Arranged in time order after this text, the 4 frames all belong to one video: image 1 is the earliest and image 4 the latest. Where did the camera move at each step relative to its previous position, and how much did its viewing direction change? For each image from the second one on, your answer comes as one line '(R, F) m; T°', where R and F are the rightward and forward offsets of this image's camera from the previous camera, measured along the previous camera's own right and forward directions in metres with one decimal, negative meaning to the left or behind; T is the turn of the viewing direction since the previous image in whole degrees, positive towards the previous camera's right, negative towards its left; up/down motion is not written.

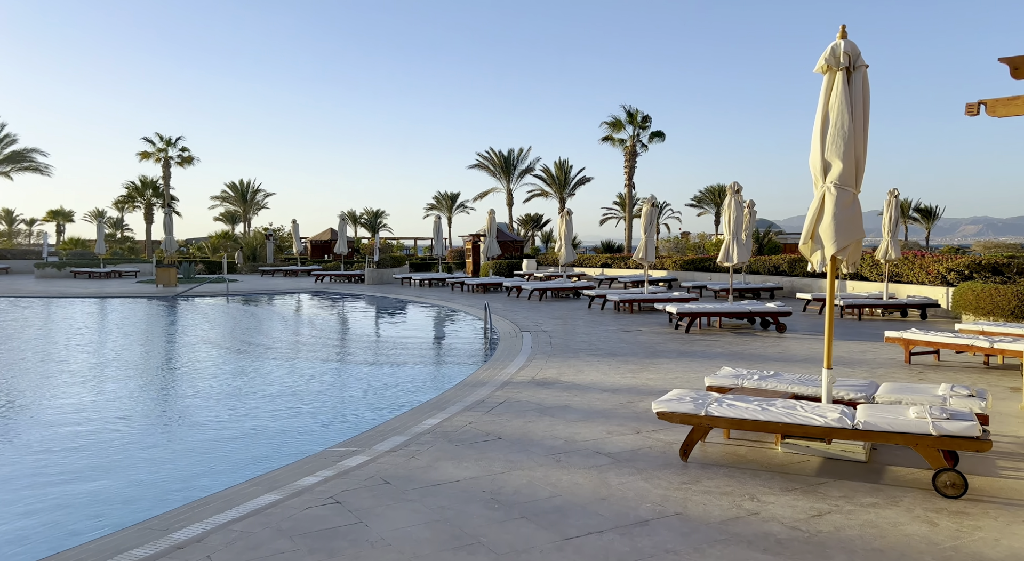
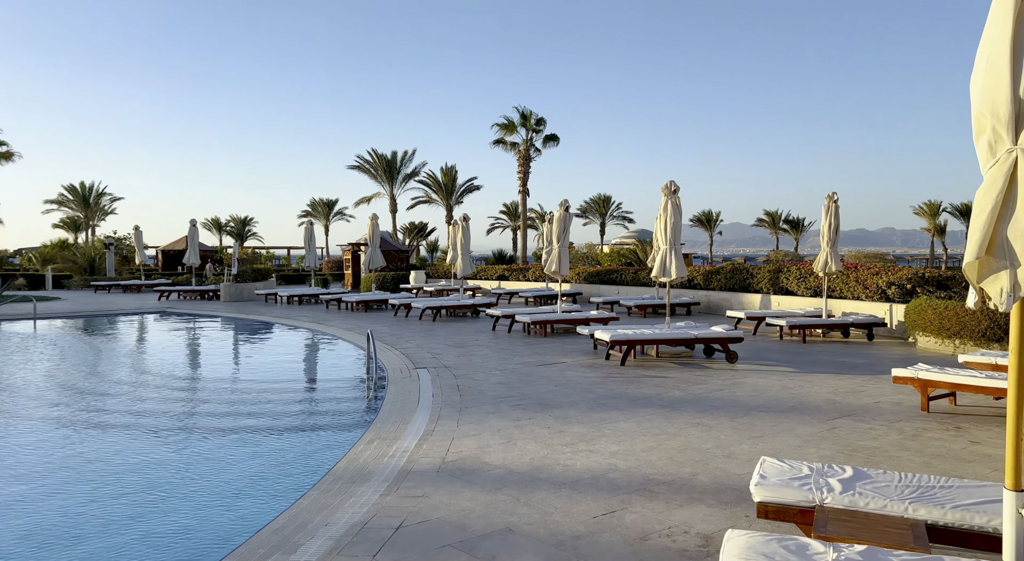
(-0.1, +2.8) m; +9°
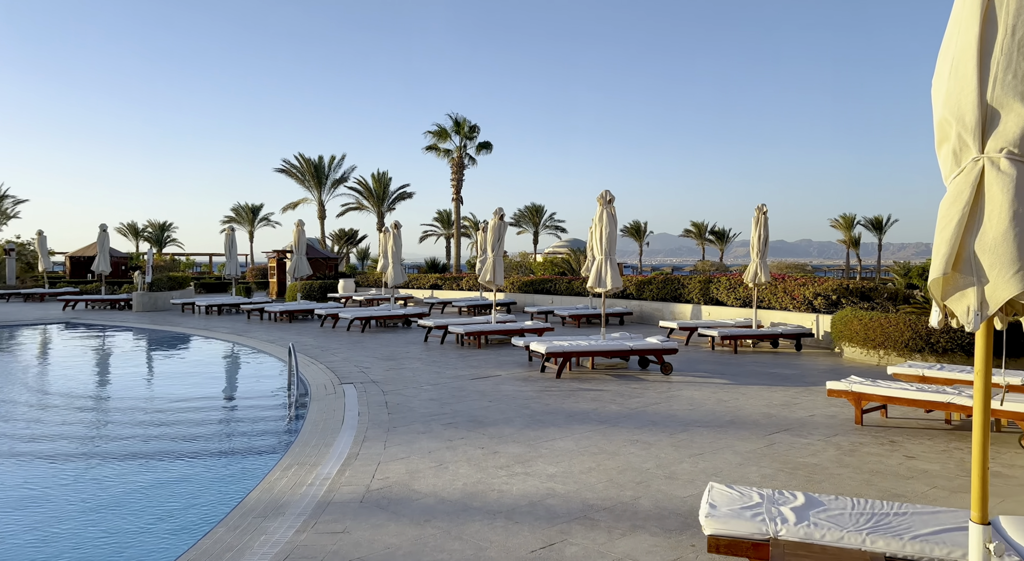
(0.0, +0.3) m; +5°
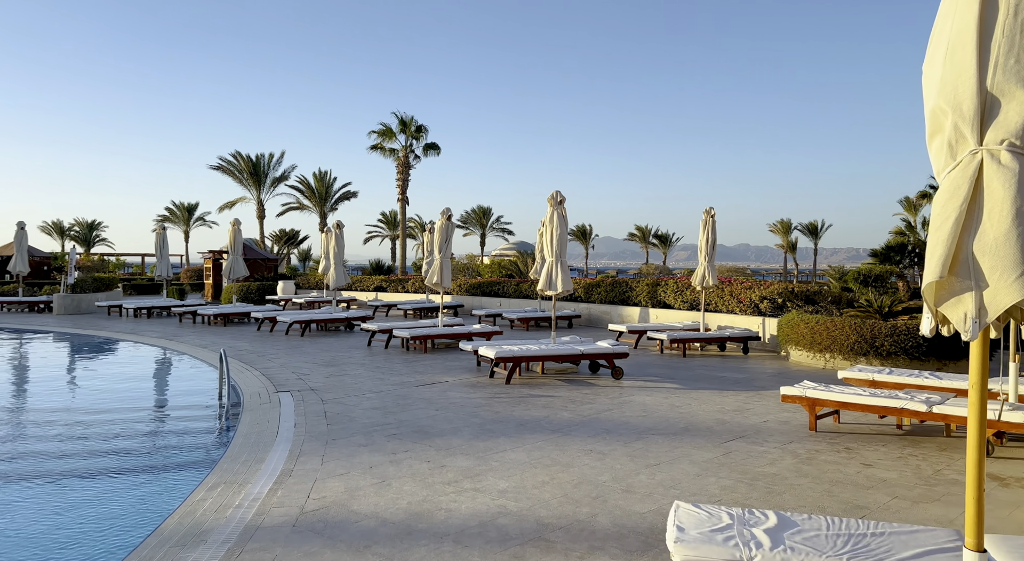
(0.0, +0.4) m; +4°
